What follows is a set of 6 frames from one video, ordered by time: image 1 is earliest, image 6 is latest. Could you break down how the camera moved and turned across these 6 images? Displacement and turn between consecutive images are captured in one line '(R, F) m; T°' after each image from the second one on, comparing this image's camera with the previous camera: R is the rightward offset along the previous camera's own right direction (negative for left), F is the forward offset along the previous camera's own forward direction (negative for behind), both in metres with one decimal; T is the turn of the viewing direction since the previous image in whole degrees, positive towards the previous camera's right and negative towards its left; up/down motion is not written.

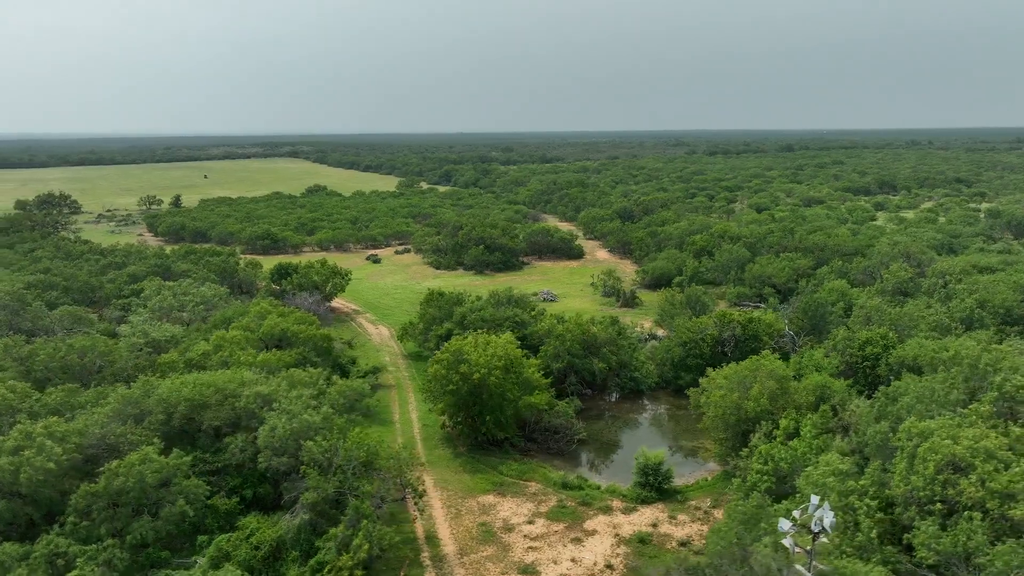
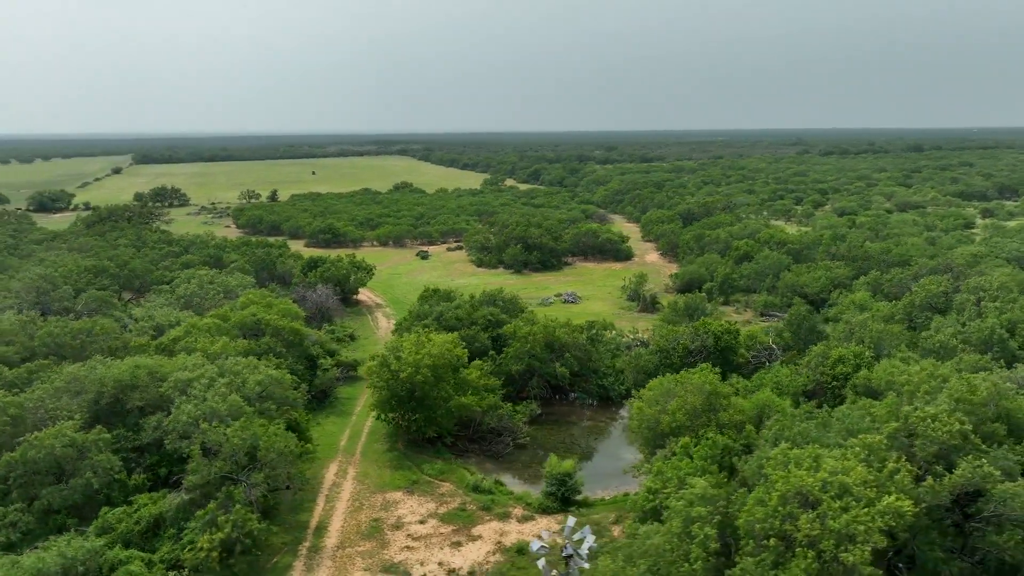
(+4.9, +0.5) m; -9°
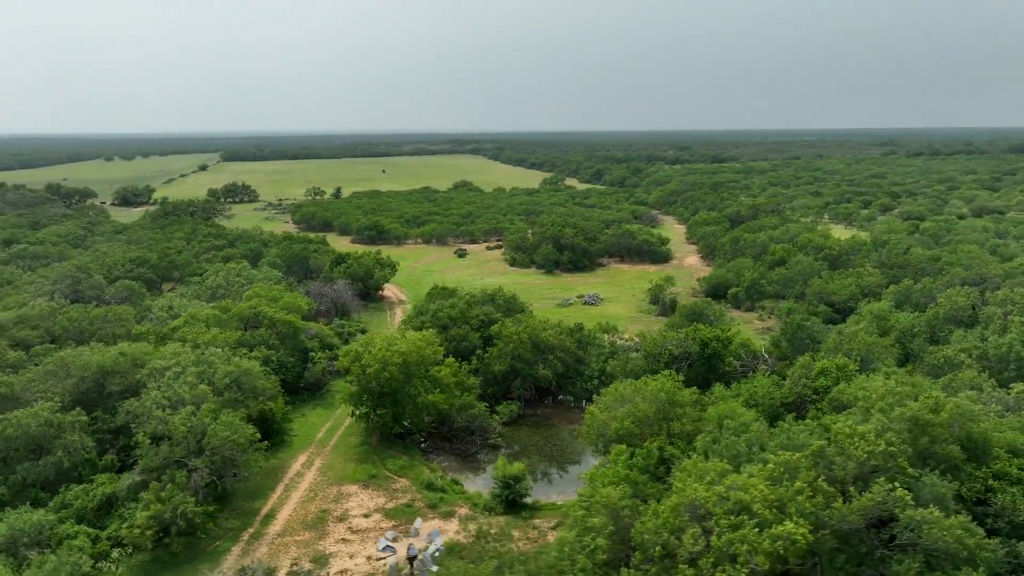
(+3.0, +0.2) m; -6°
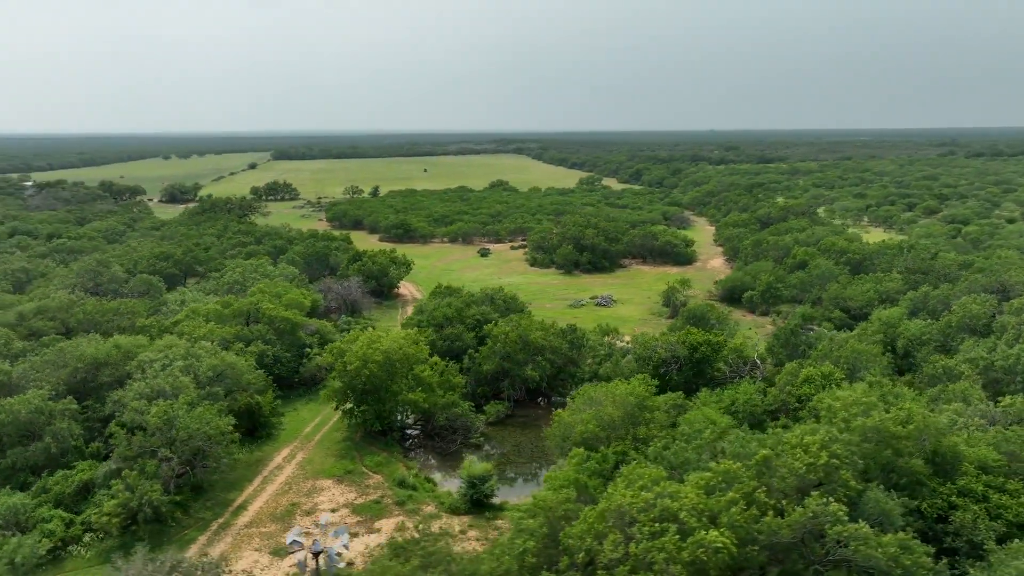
(+1.8, +0.1) m; -4°
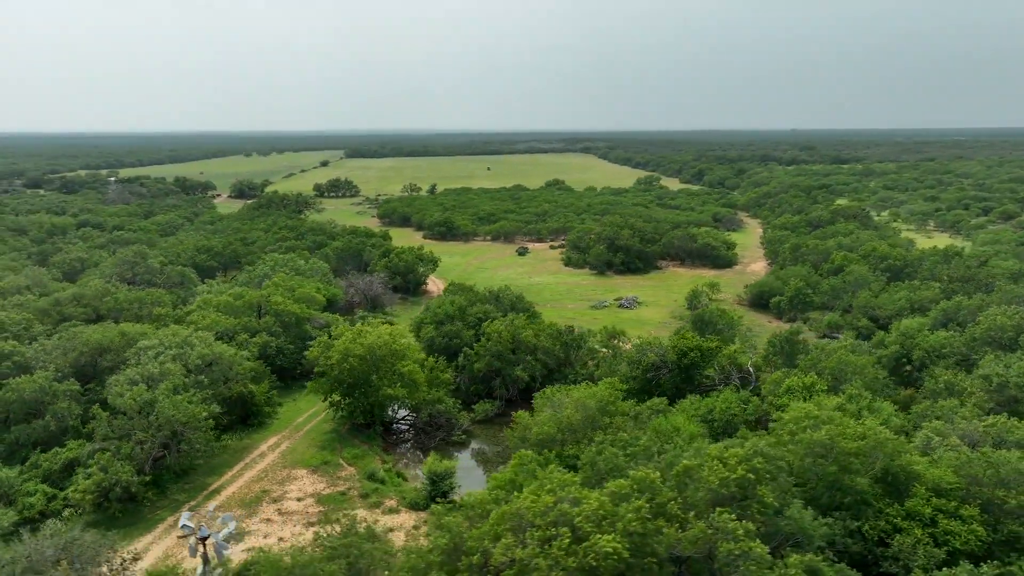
(+2.5, +0.2) m; -6°
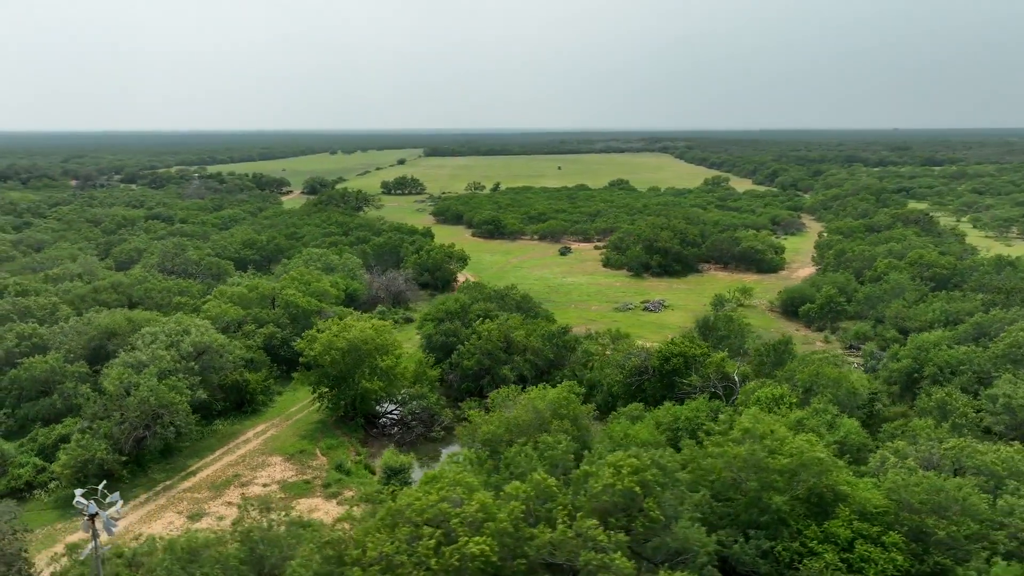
(+2.9, +0.2) m; -6°
